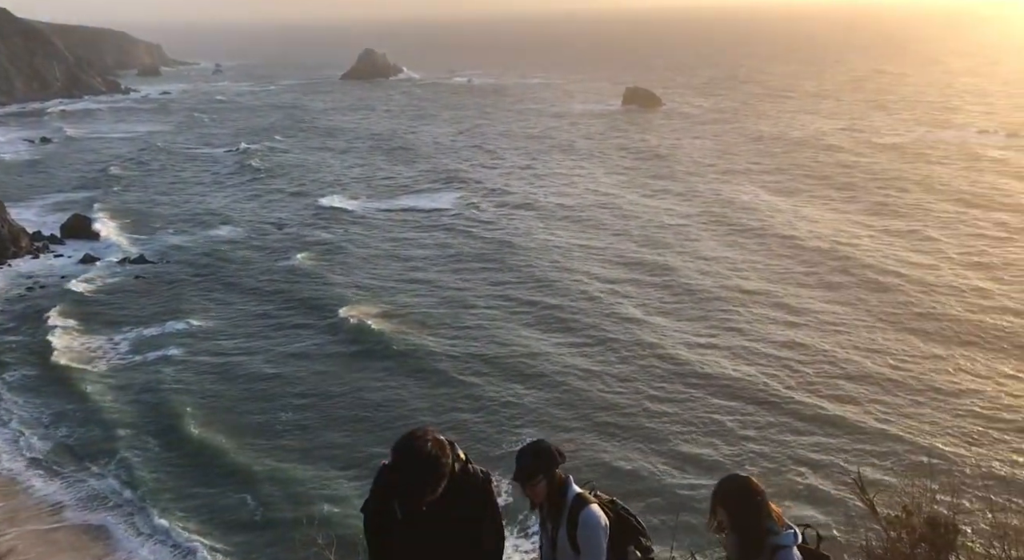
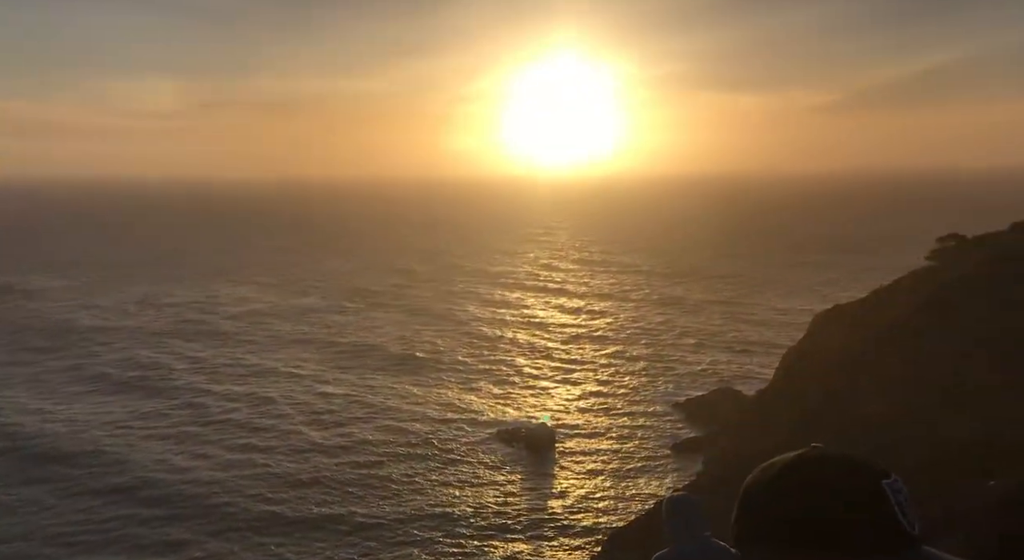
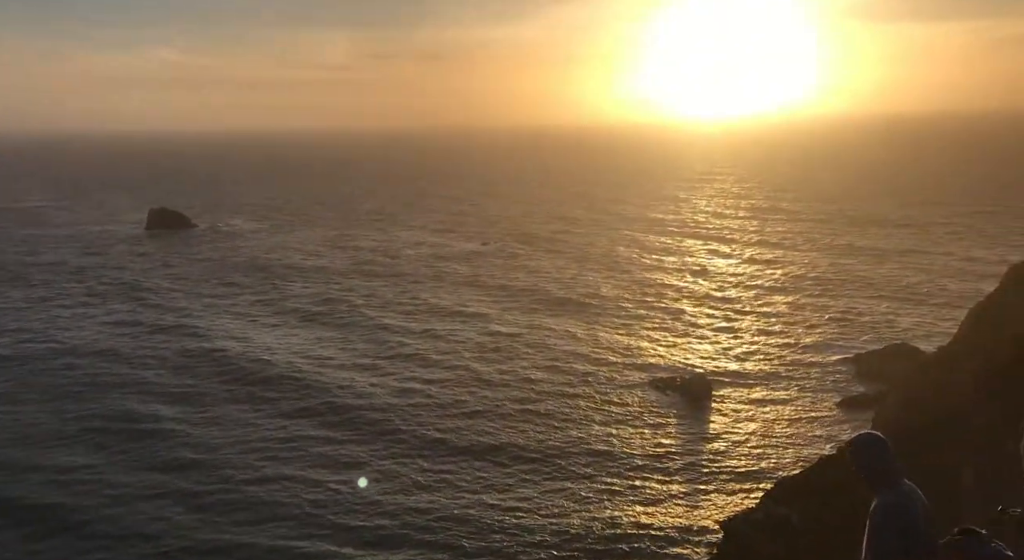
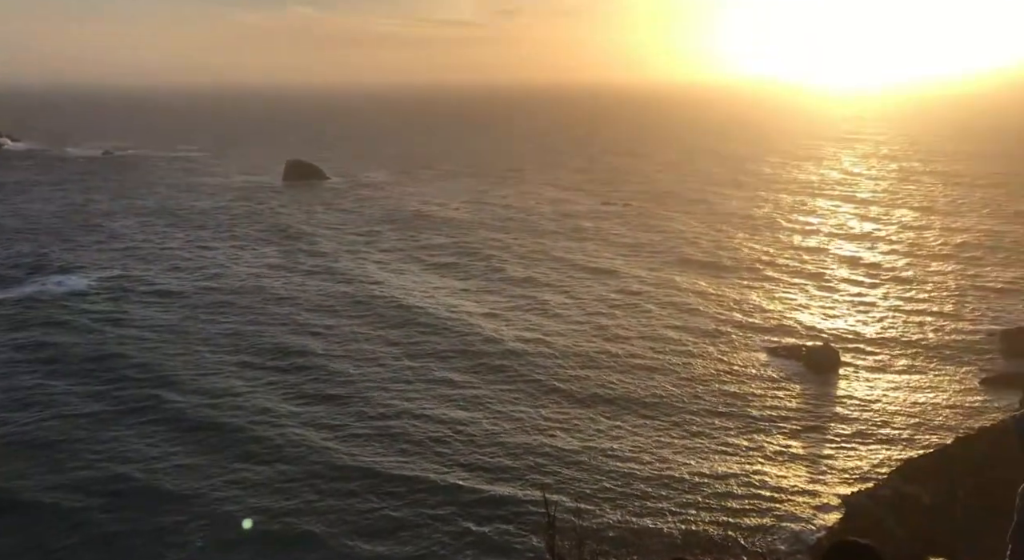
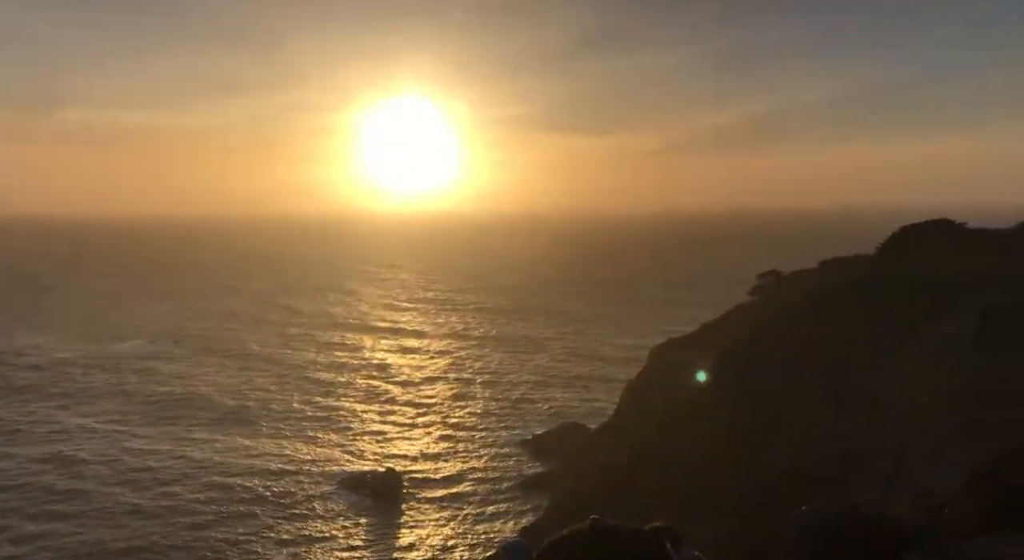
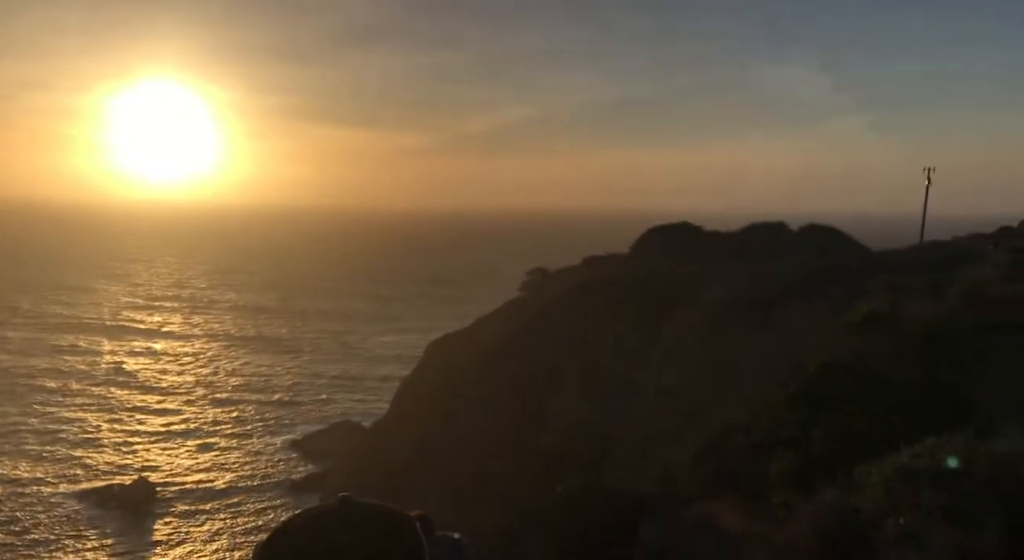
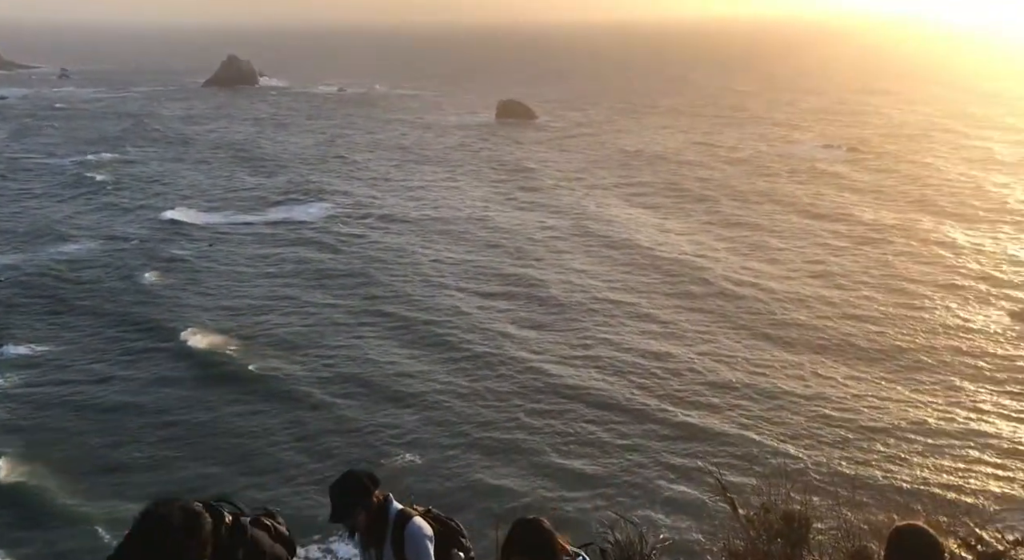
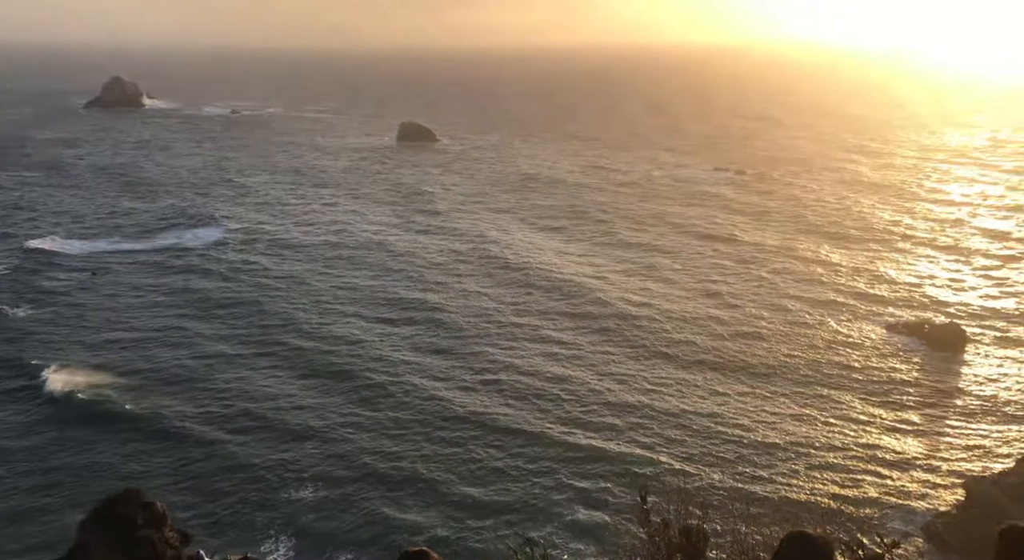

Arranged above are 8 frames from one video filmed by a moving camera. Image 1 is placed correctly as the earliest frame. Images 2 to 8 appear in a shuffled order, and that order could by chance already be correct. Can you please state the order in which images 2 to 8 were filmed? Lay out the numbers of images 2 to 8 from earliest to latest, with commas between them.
7, 8, 4, 3, 2, 5, 6
